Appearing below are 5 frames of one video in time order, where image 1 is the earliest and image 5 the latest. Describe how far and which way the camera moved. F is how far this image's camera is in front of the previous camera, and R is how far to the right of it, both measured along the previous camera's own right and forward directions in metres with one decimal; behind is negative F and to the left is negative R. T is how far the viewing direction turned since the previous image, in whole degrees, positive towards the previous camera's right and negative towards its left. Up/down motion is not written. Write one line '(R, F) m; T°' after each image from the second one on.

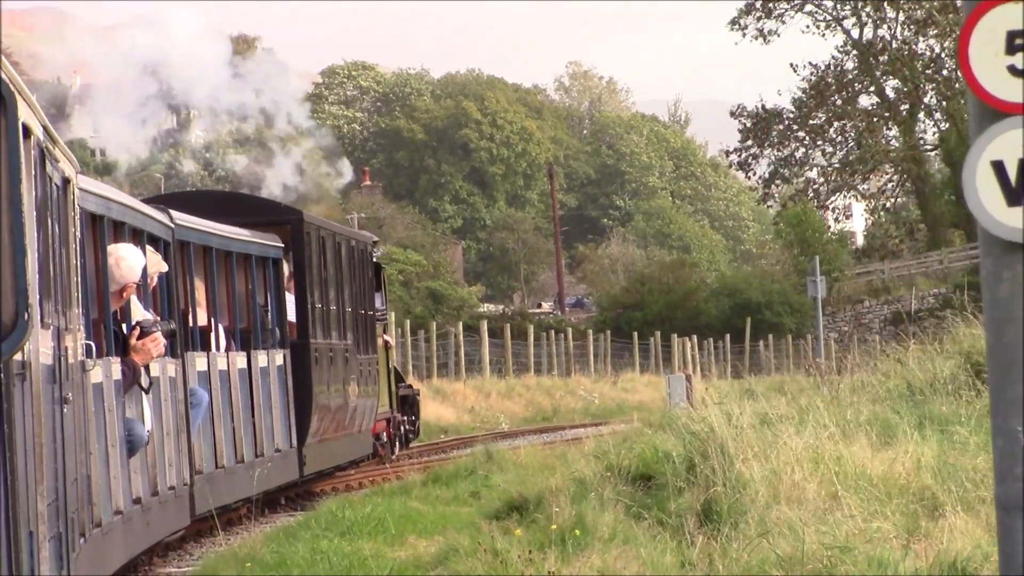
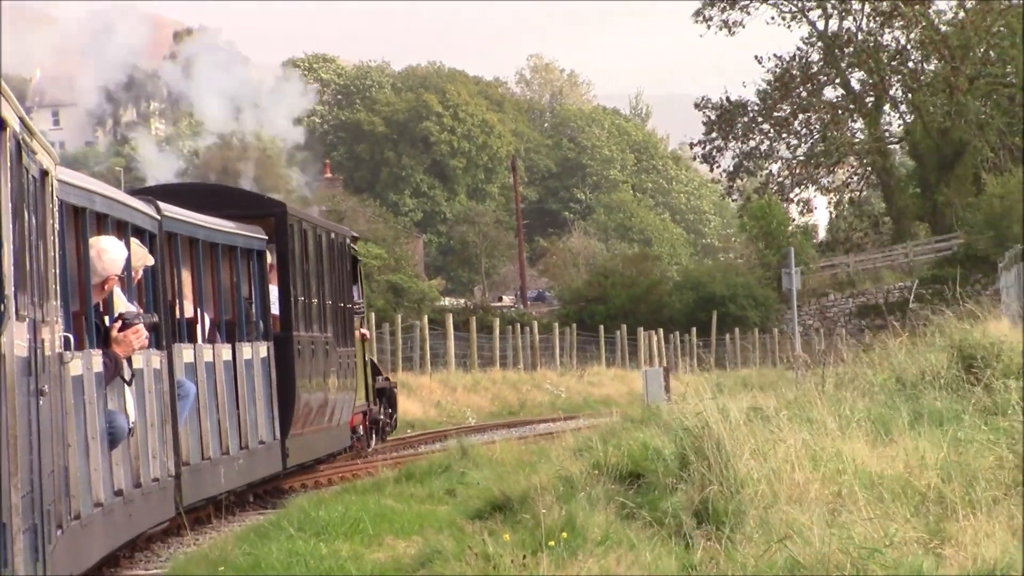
(-0.1, +0.4) m; +2°
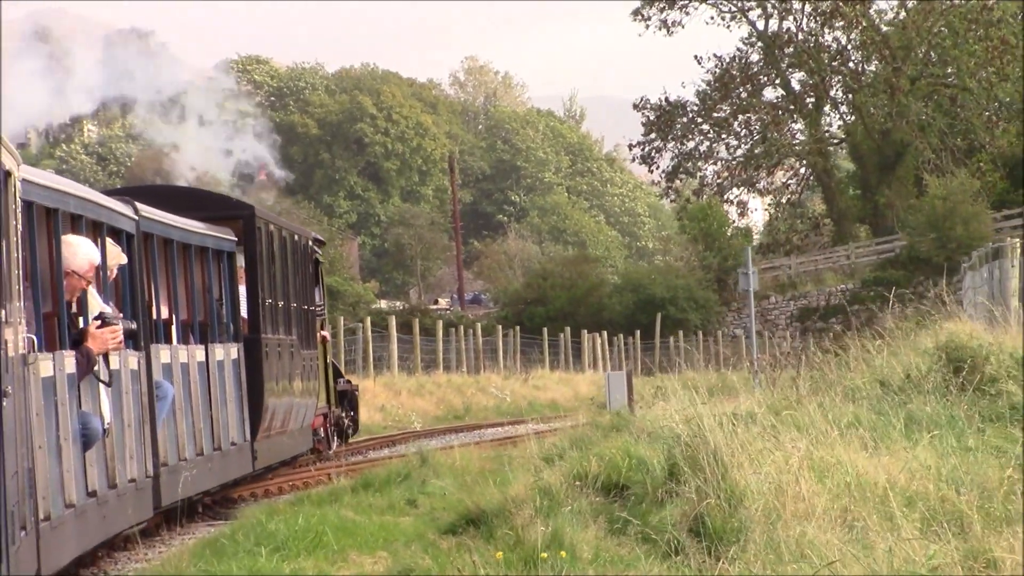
(-0.2, +0.5) m; +3°
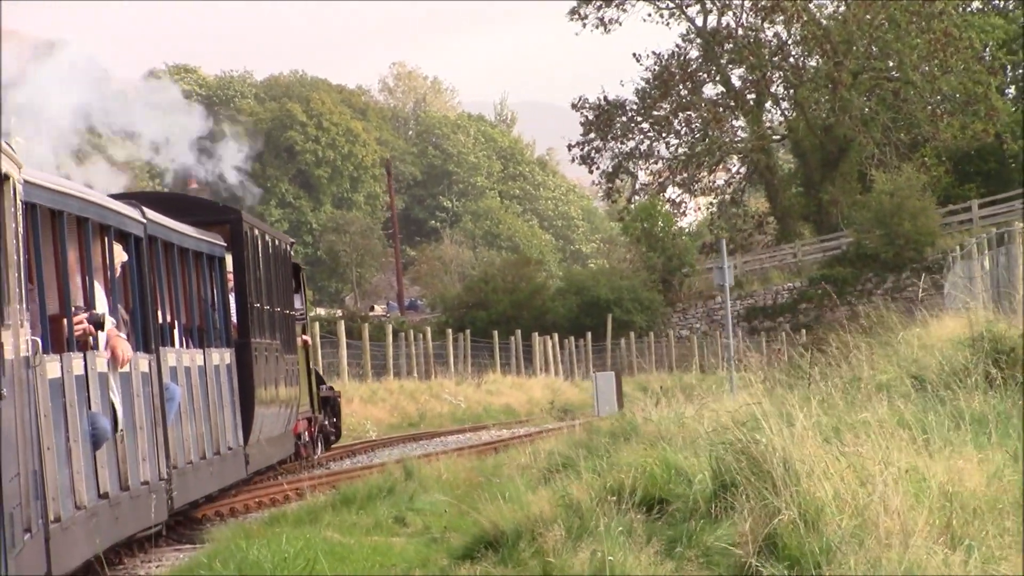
(-0.5, +0.9) m; +3°
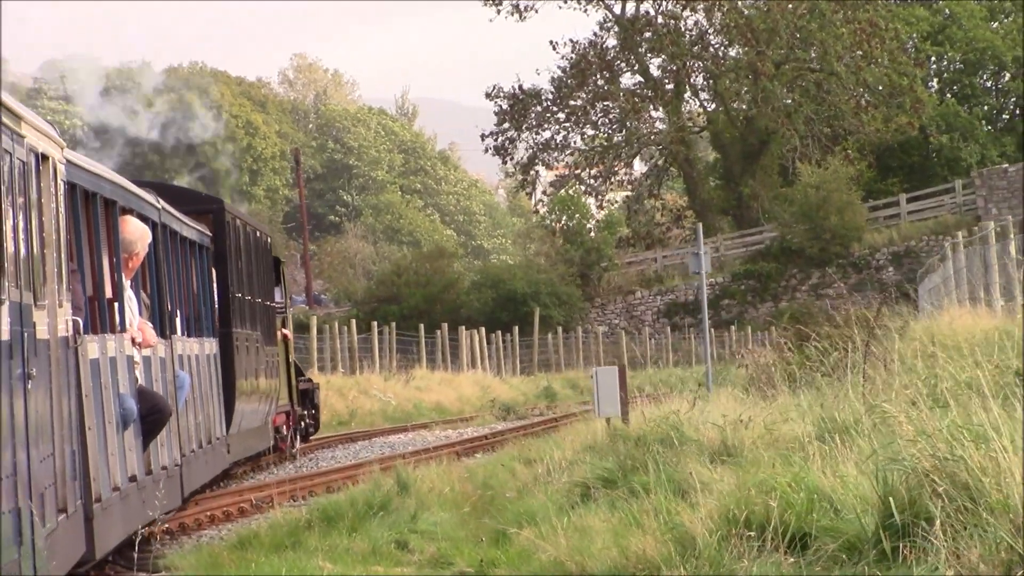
(-0.8, +1.7) m; +4°
